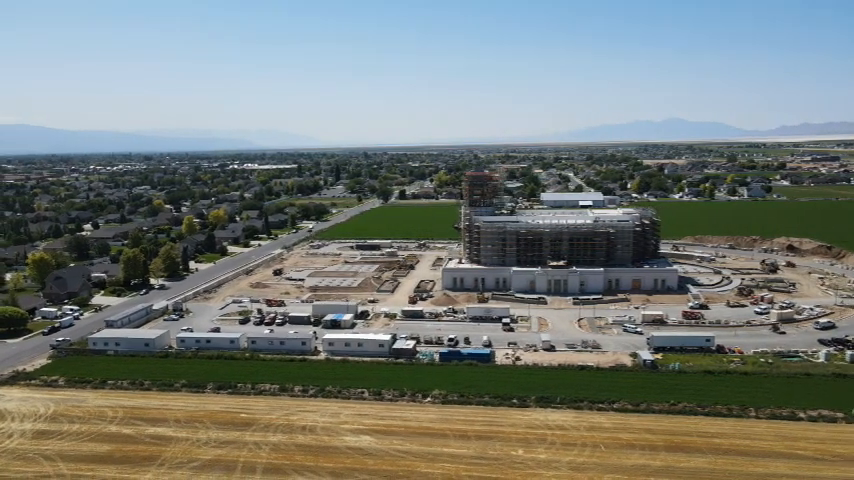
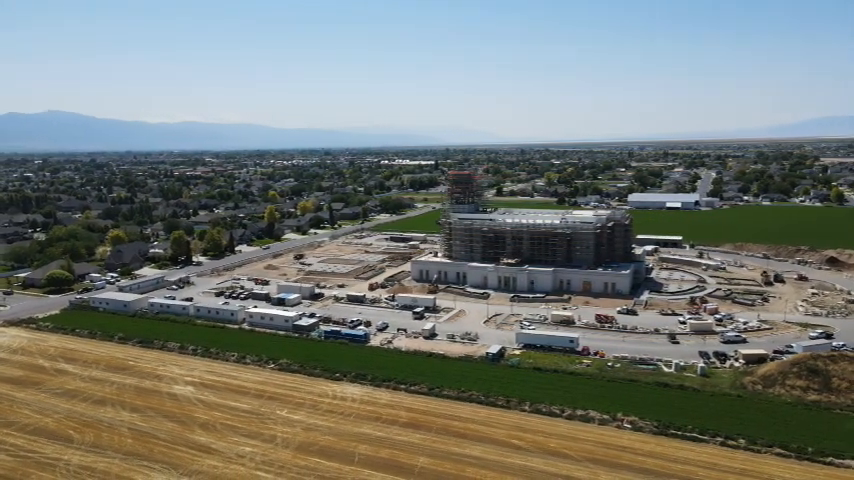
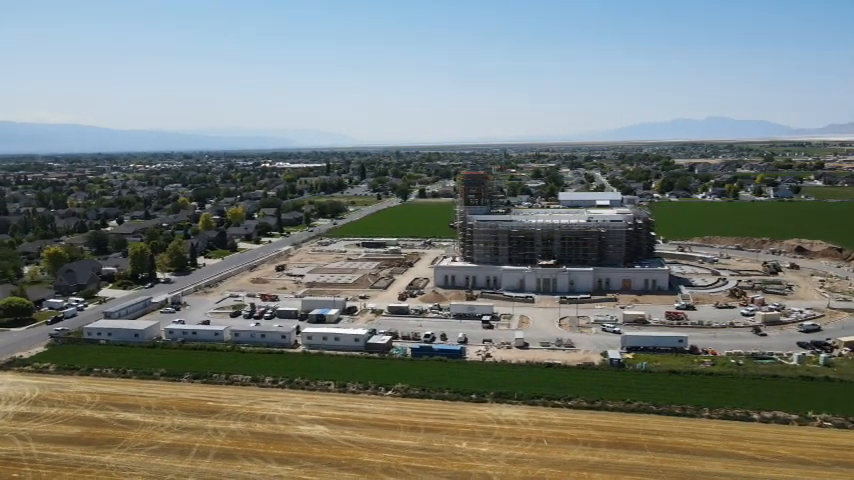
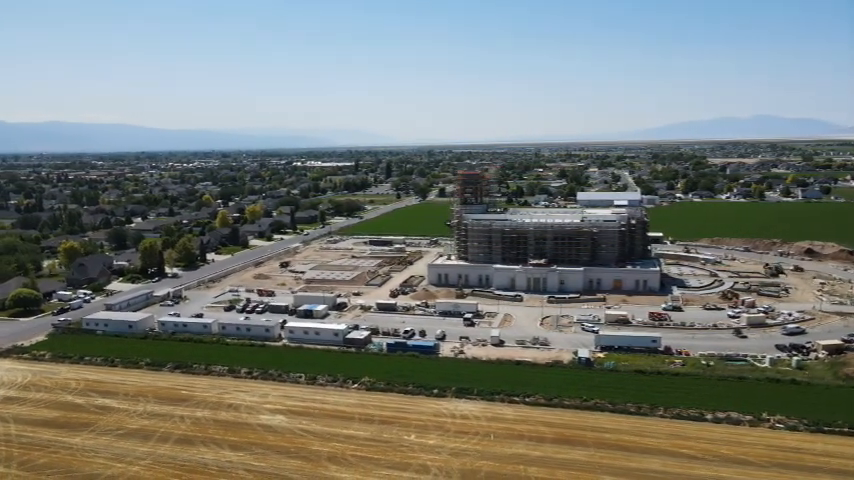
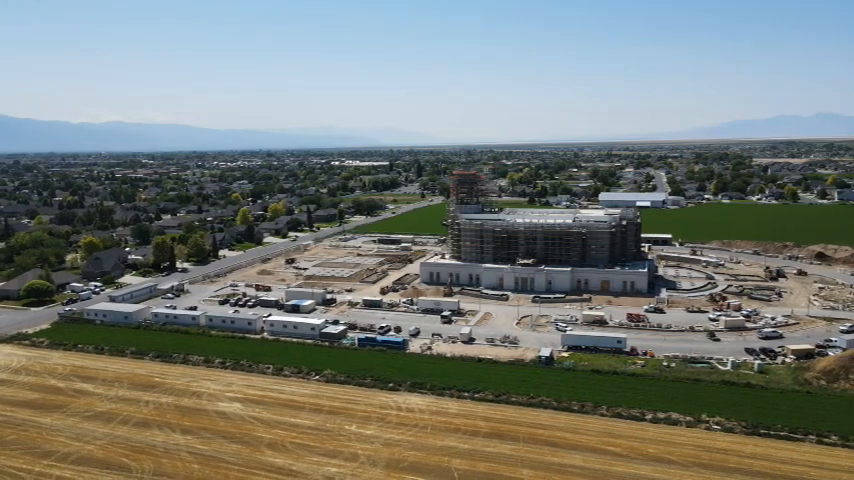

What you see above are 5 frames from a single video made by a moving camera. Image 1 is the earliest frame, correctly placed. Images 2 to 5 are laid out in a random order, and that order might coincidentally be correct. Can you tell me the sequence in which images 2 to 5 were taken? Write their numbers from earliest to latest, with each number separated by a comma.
3, 4, 5, 2
